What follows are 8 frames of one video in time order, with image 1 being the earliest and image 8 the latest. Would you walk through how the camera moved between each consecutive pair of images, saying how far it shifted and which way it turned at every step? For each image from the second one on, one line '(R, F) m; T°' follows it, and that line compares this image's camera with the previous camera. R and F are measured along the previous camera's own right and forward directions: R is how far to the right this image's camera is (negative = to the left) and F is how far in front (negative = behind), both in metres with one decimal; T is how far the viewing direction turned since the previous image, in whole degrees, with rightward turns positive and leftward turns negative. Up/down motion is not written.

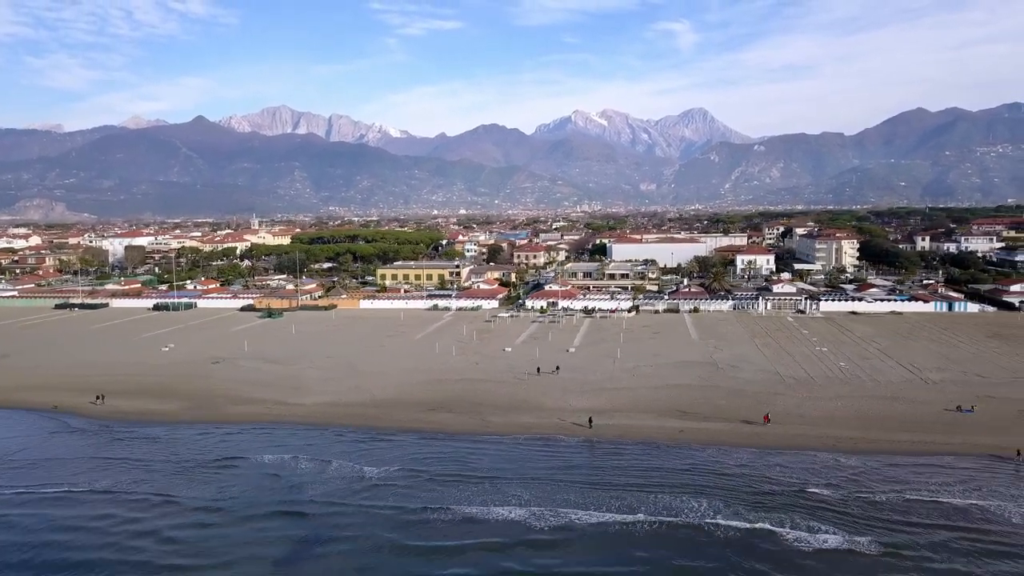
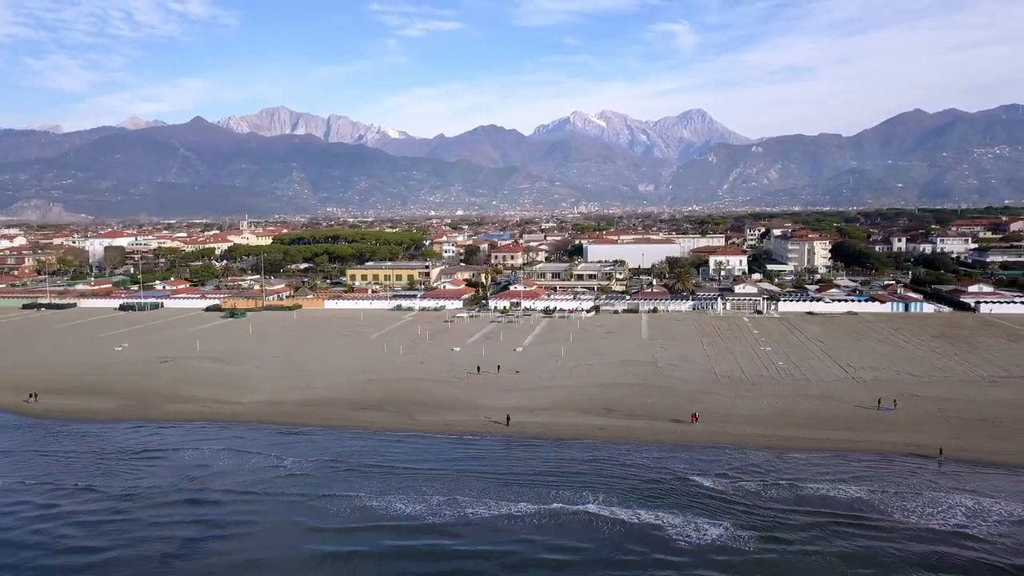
(+1.8, -0.3) m; 0°
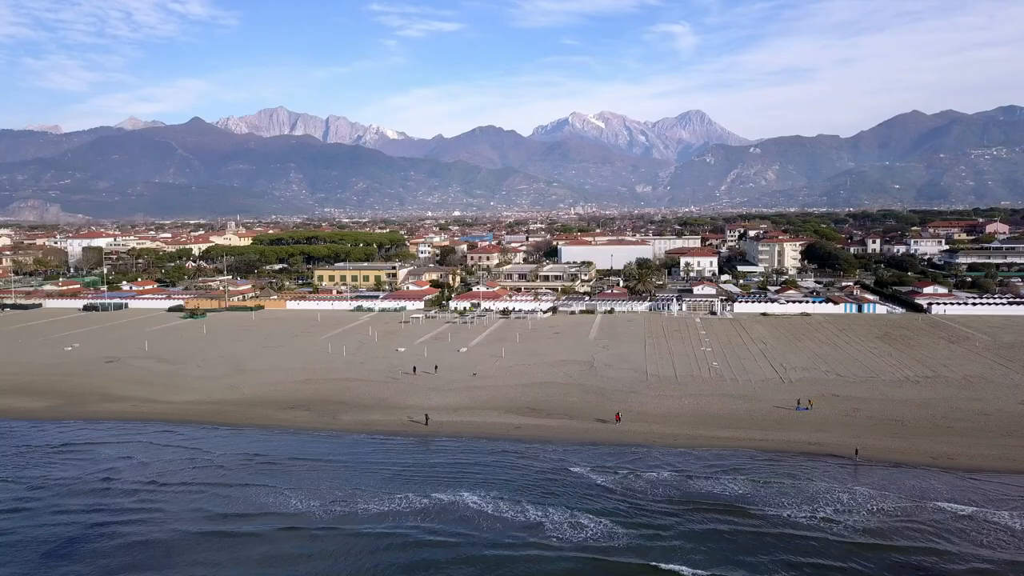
(+2.0, -0.3) m; 0°
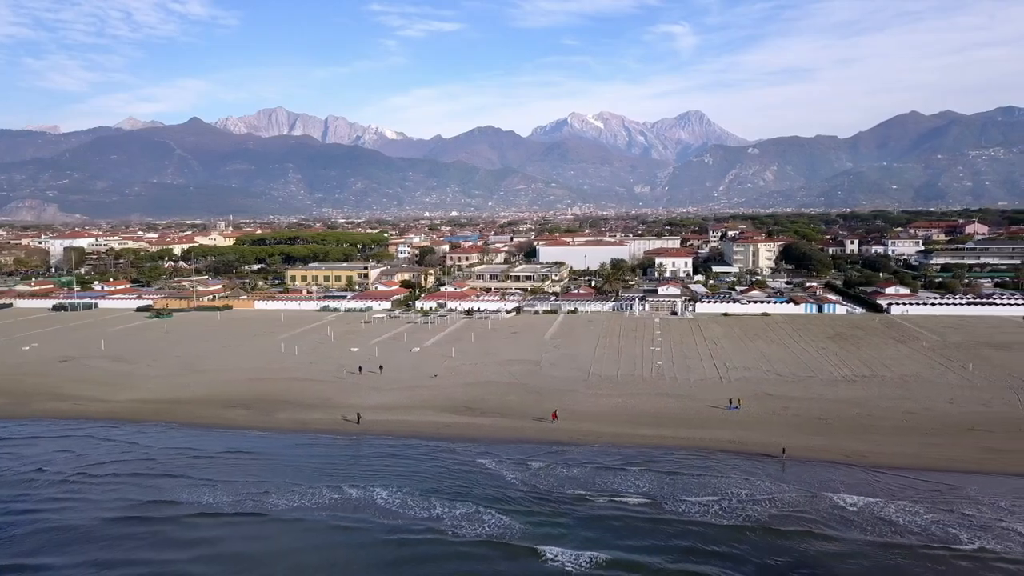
(+1.7, -0.3) m; 0°
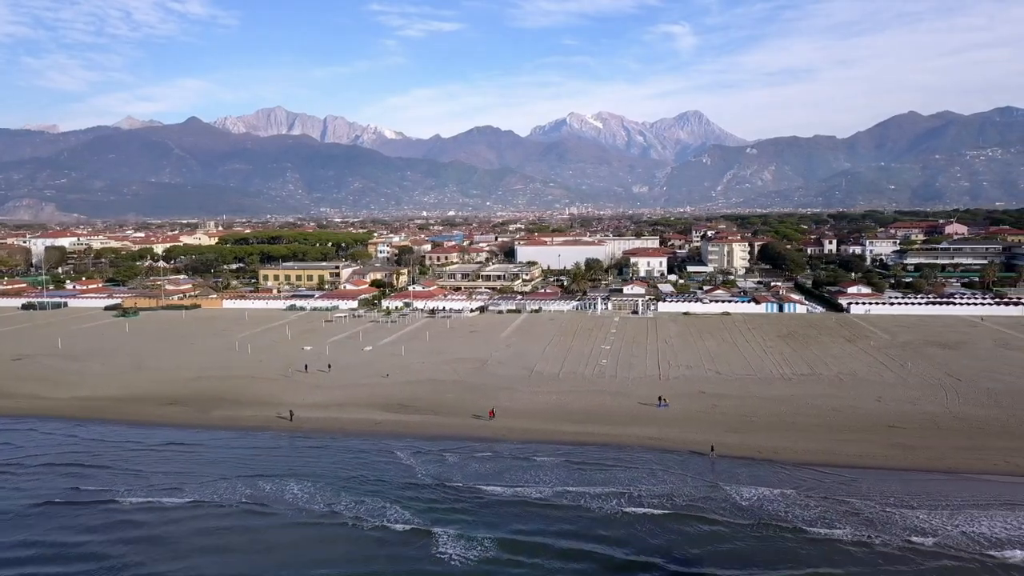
(+1.7, -0.3) m; 0°
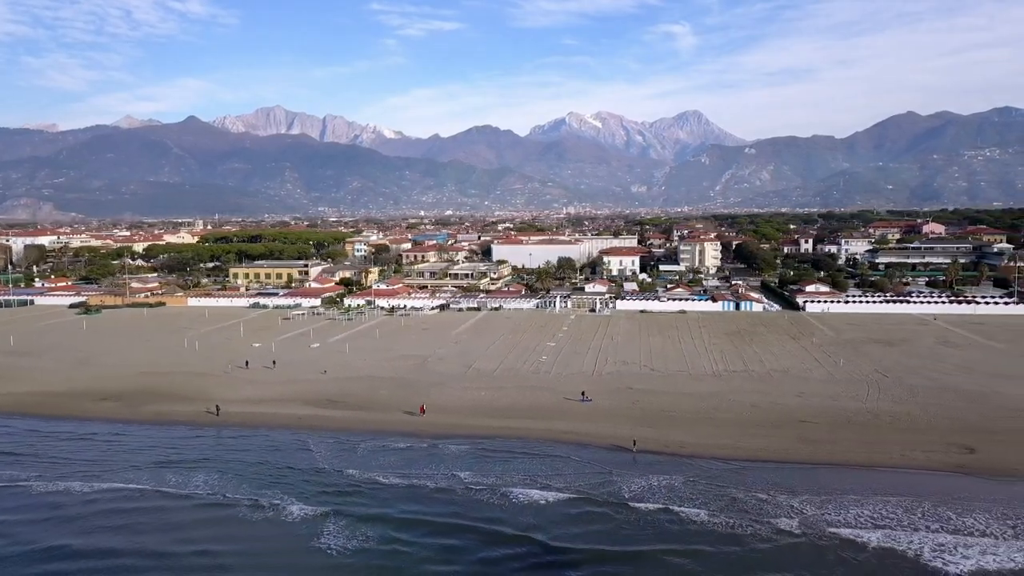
(+2.0, -0.3) m; 0°
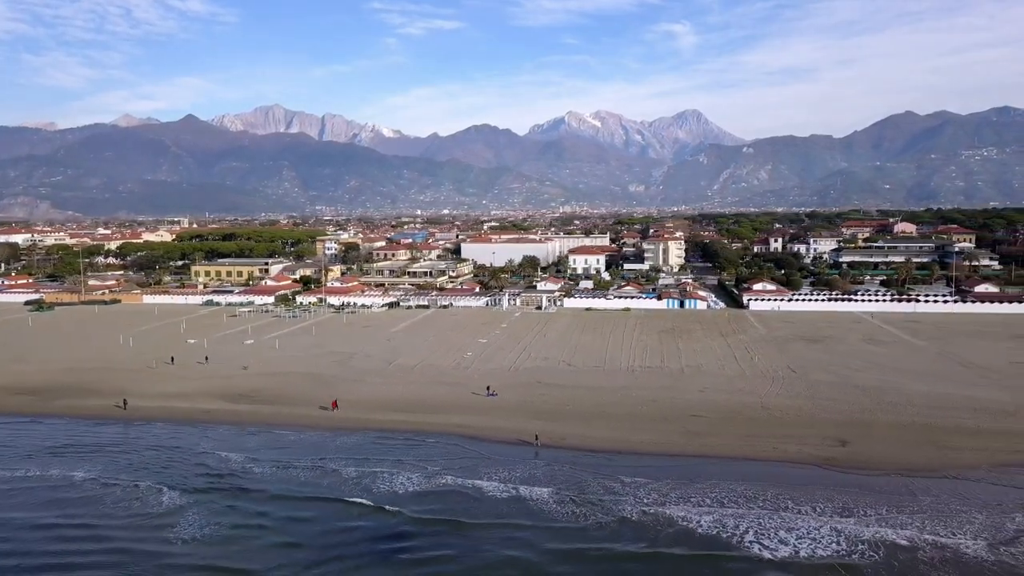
(+2.5, -0.4) m; 0°
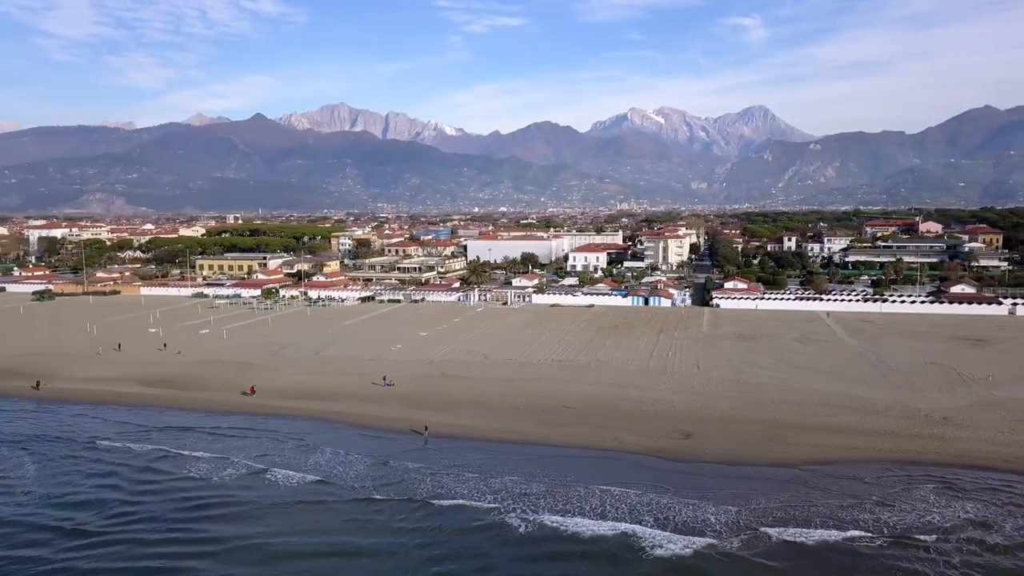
(+4.7, -0.6) m; -4°
